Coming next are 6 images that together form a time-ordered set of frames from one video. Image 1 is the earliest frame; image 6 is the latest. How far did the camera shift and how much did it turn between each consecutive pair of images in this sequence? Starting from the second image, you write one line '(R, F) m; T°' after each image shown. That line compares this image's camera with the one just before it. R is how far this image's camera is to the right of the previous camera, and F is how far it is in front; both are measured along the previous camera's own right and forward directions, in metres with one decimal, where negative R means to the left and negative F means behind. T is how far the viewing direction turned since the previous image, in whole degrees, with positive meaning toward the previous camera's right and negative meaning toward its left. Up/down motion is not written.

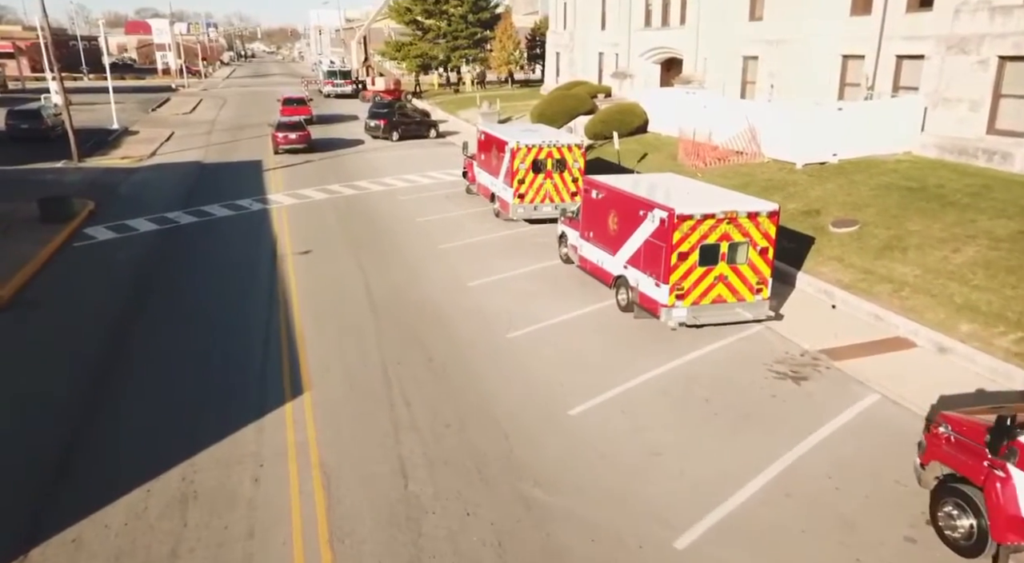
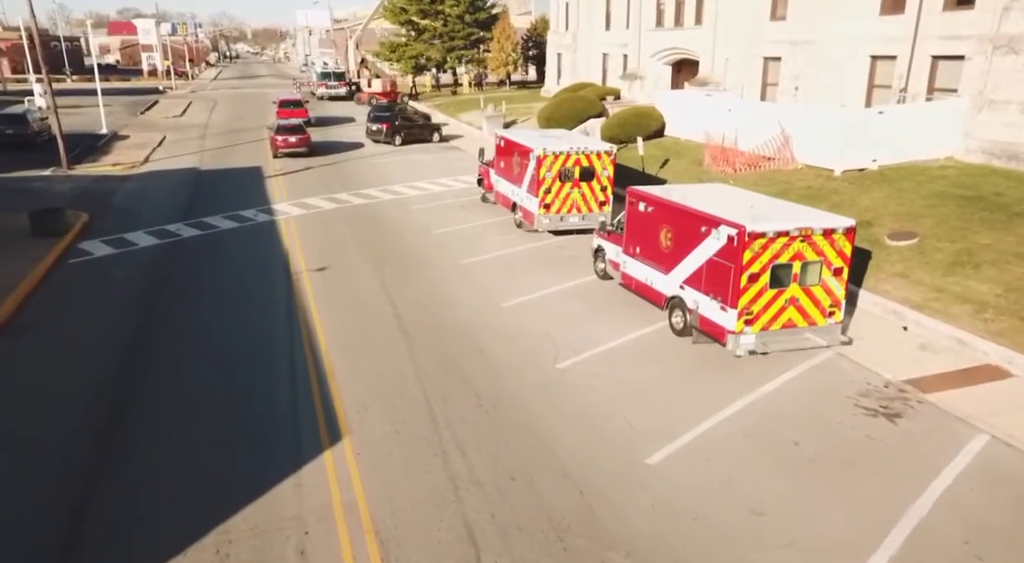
(-1.0, +1.1) m; +1°
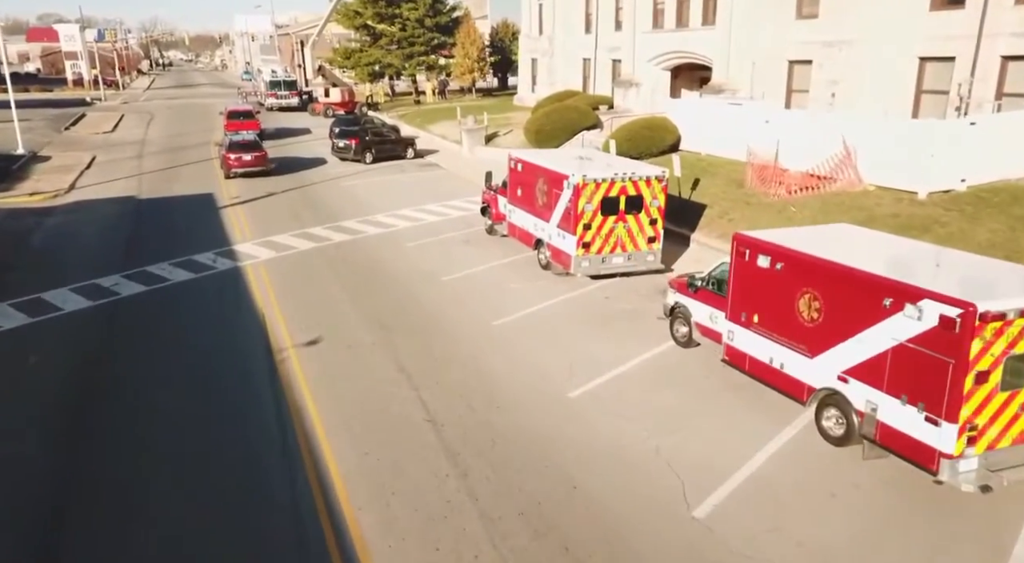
(-1.8, +3.6) m; +4°
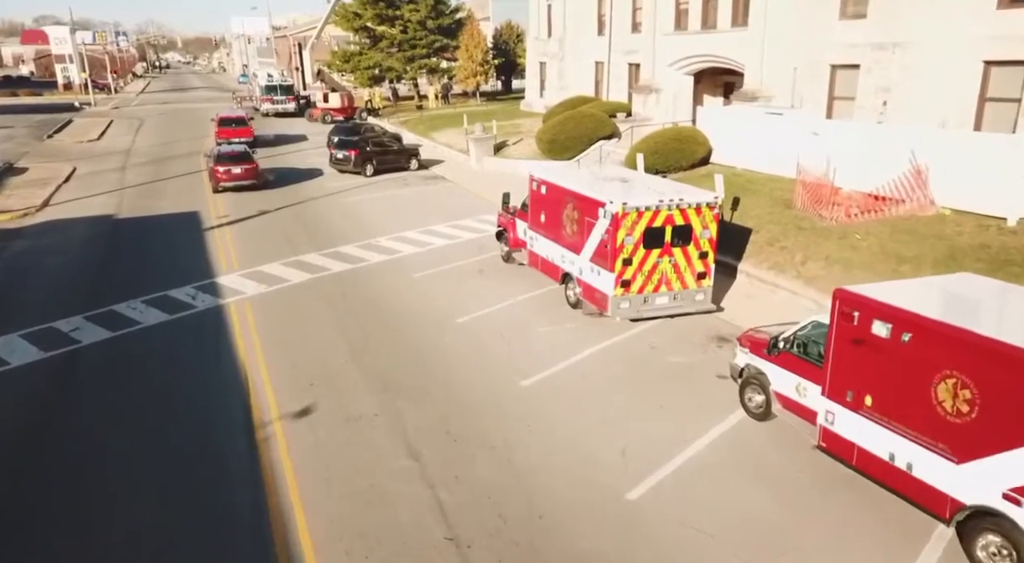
(-0.5, +2.1) m; 0°
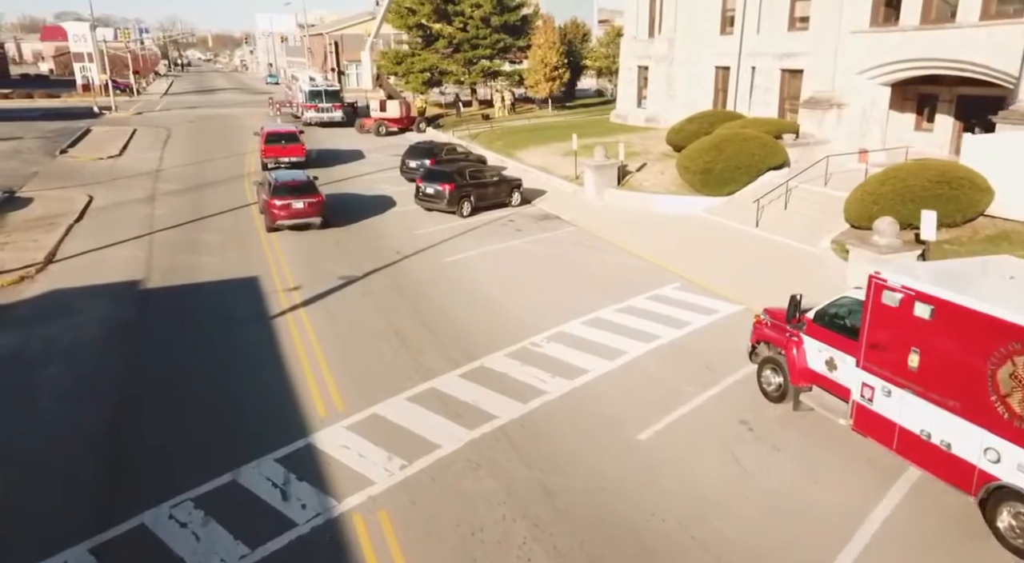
(-4.3, +6.4) m; -1°
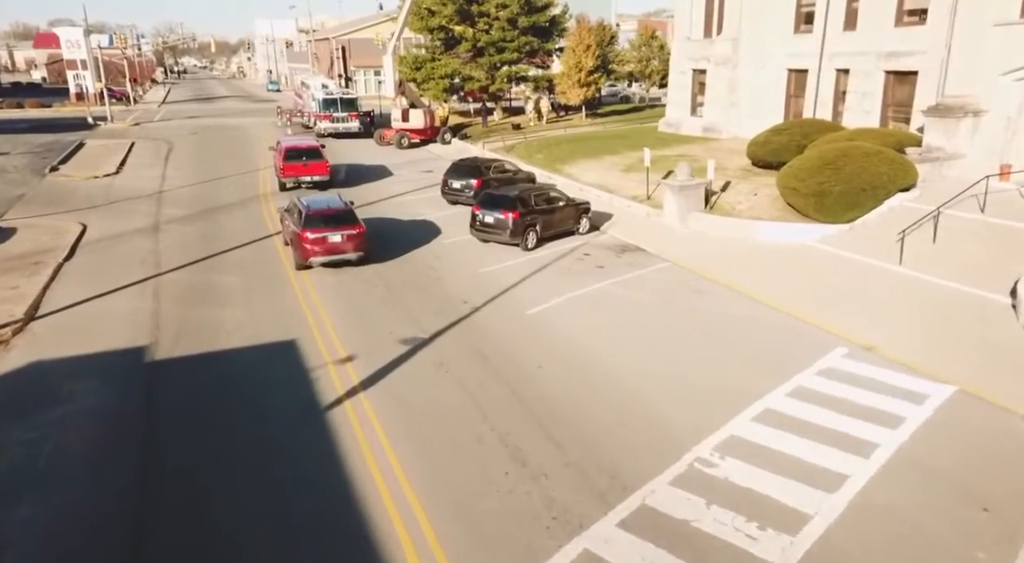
(-2.3, +3.7) m; 0°
